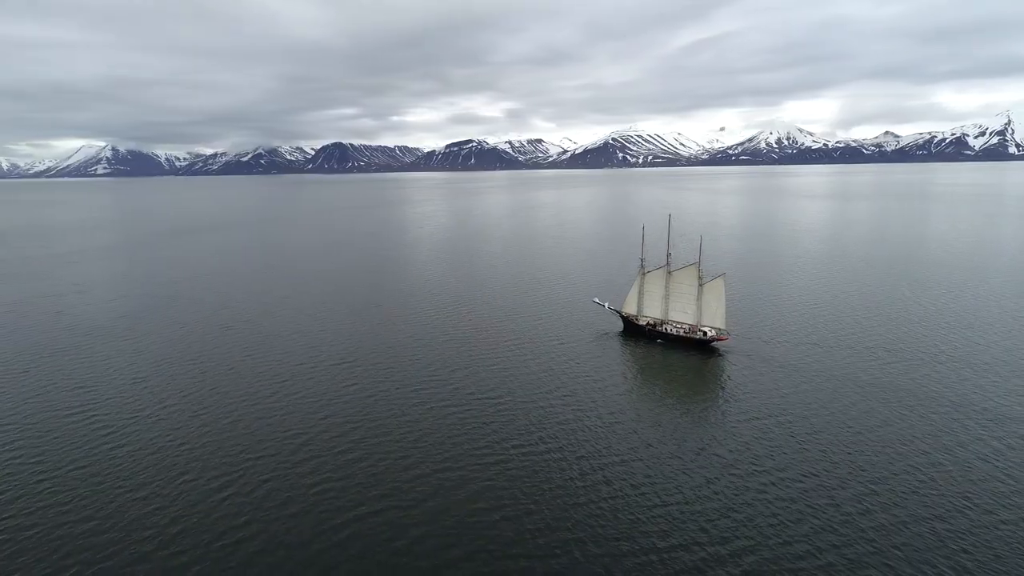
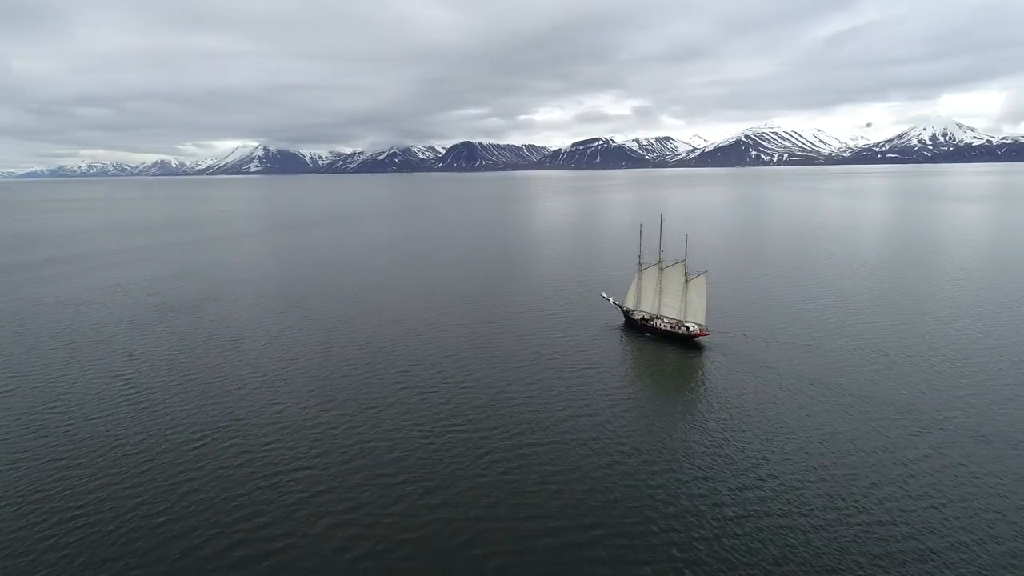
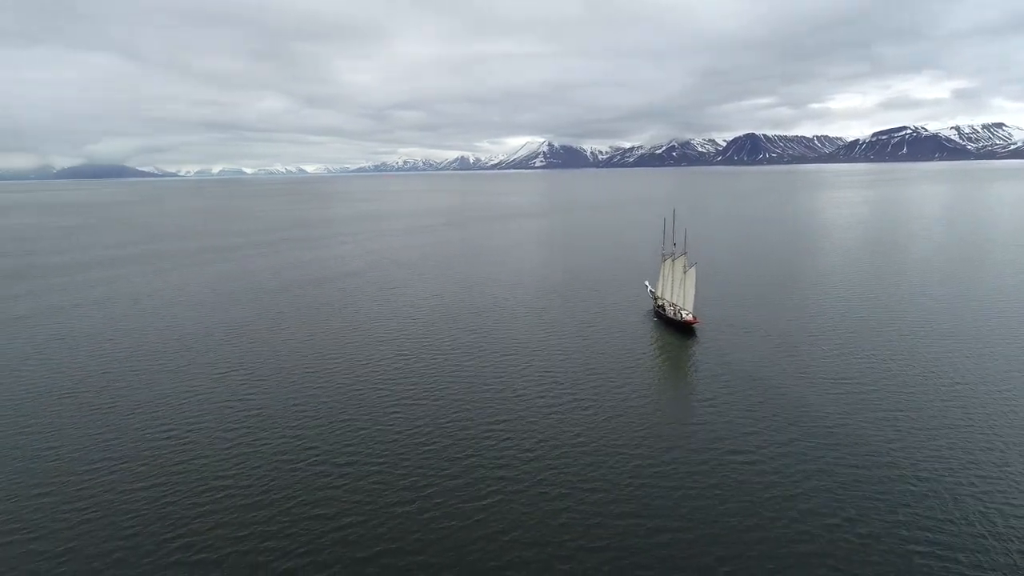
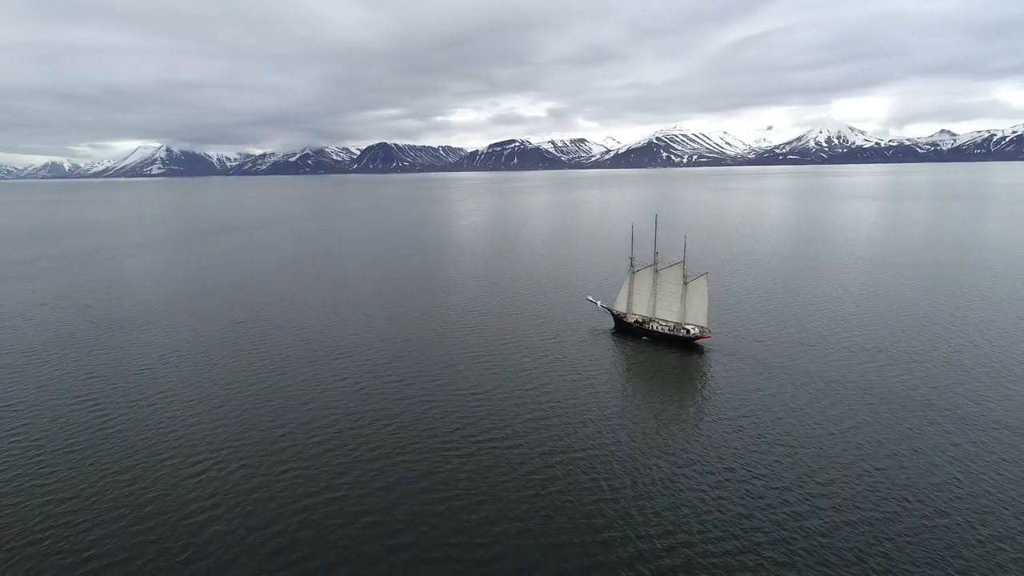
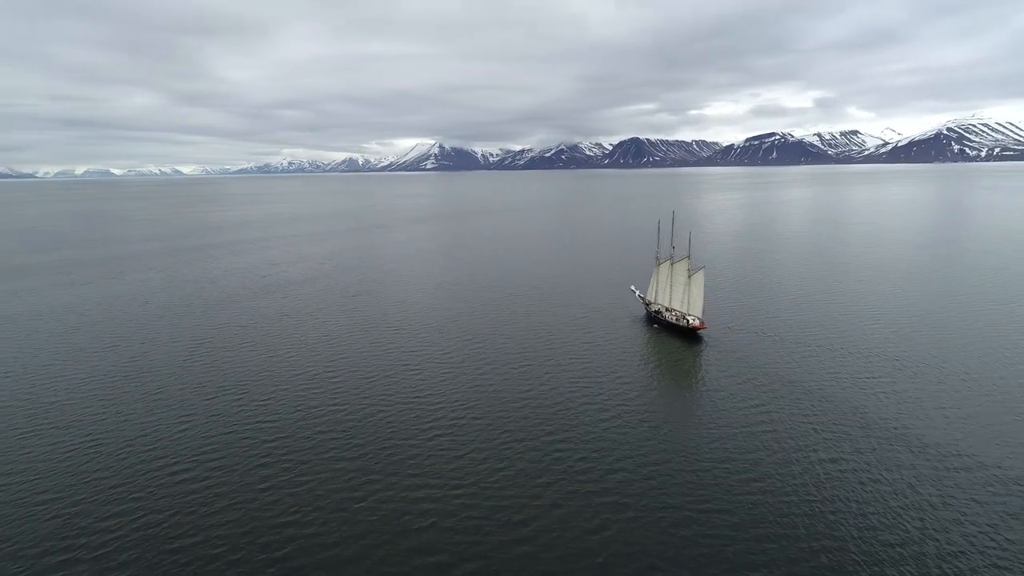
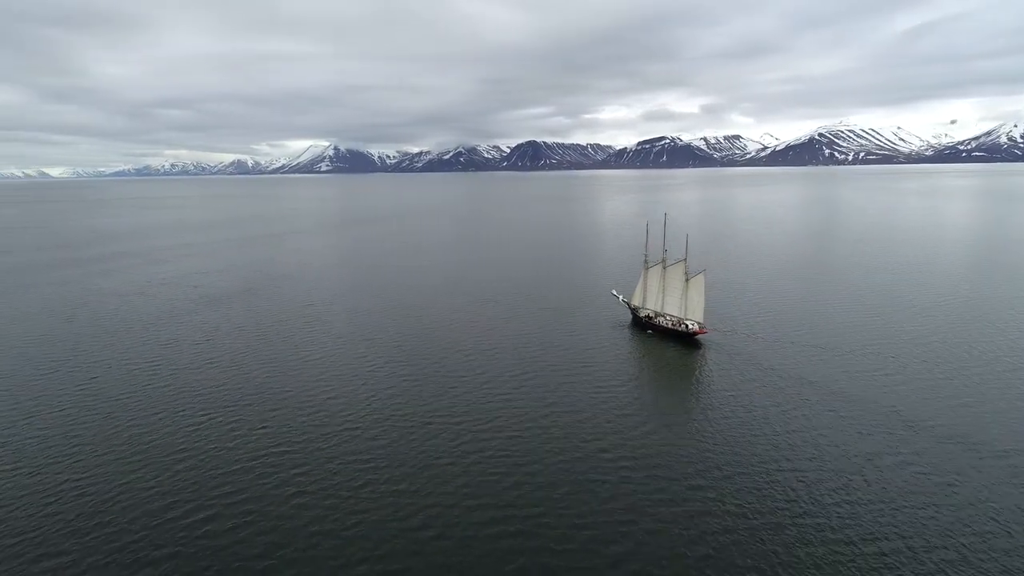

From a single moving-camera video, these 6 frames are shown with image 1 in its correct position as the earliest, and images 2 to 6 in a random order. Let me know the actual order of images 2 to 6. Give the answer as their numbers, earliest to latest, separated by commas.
4, 2, 6, 5, 3
